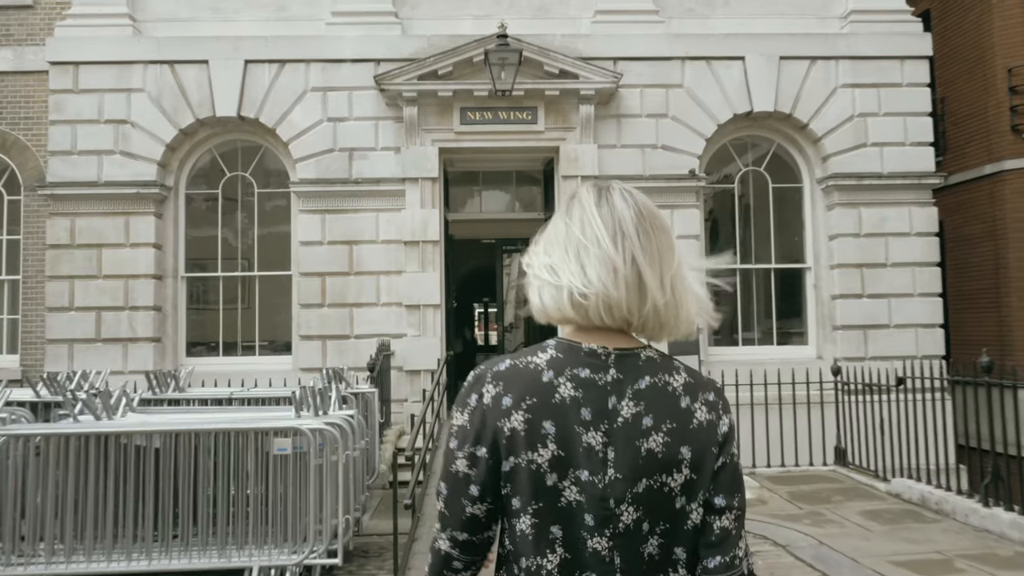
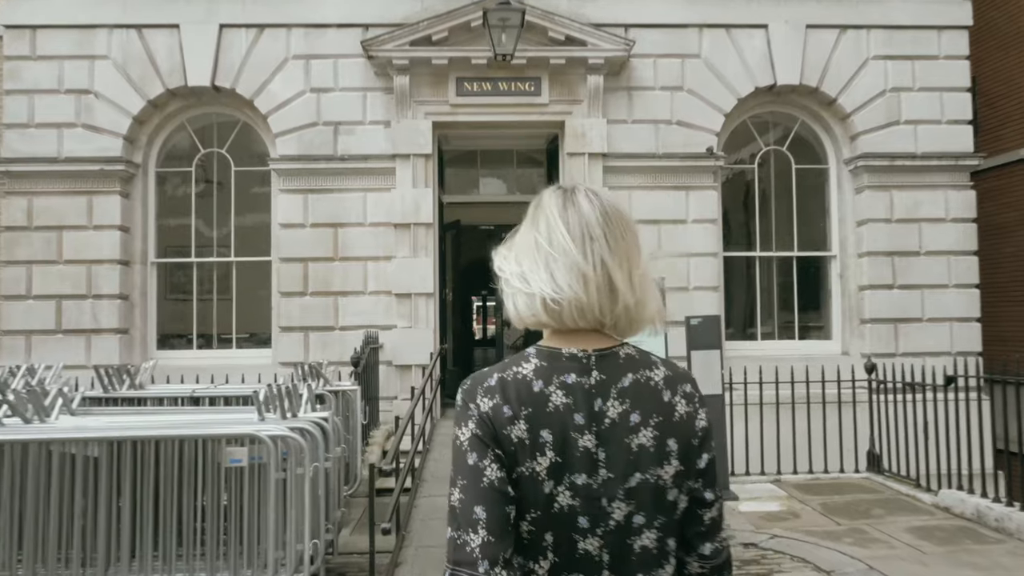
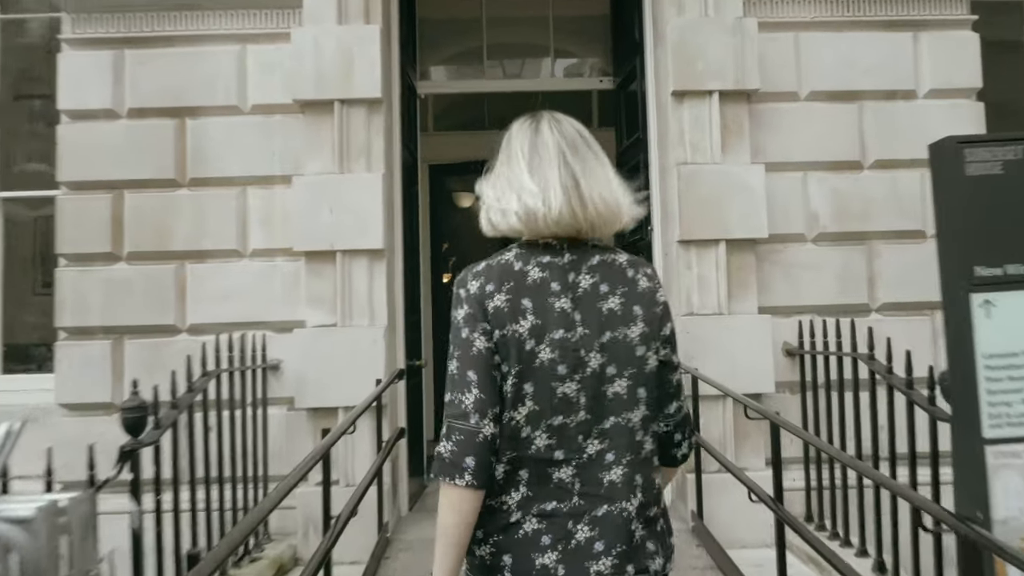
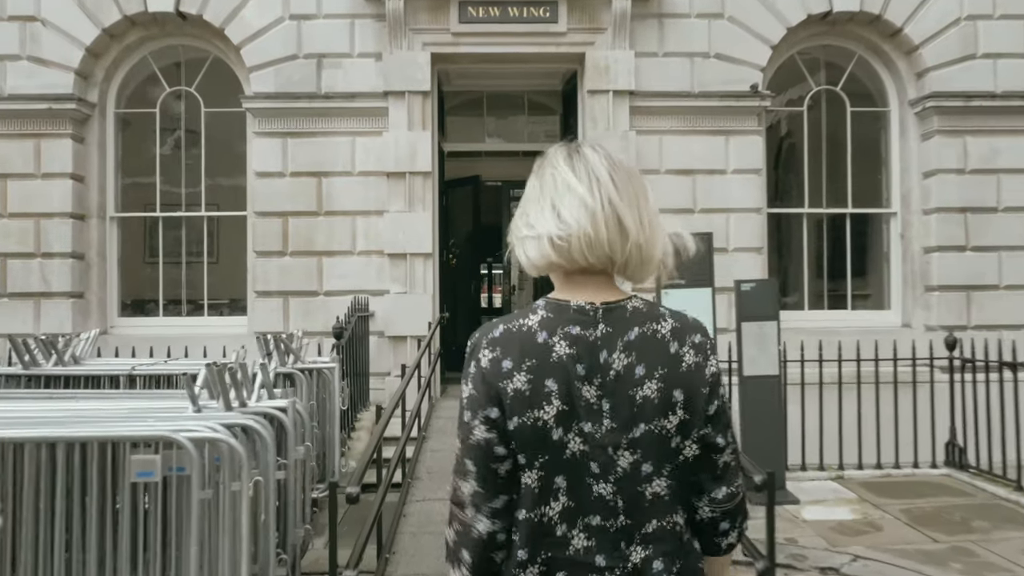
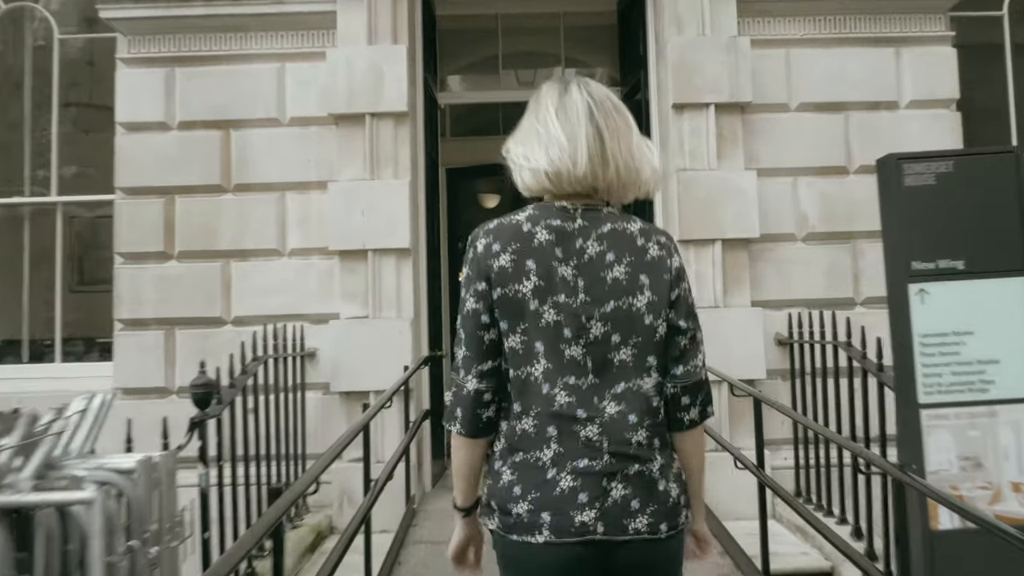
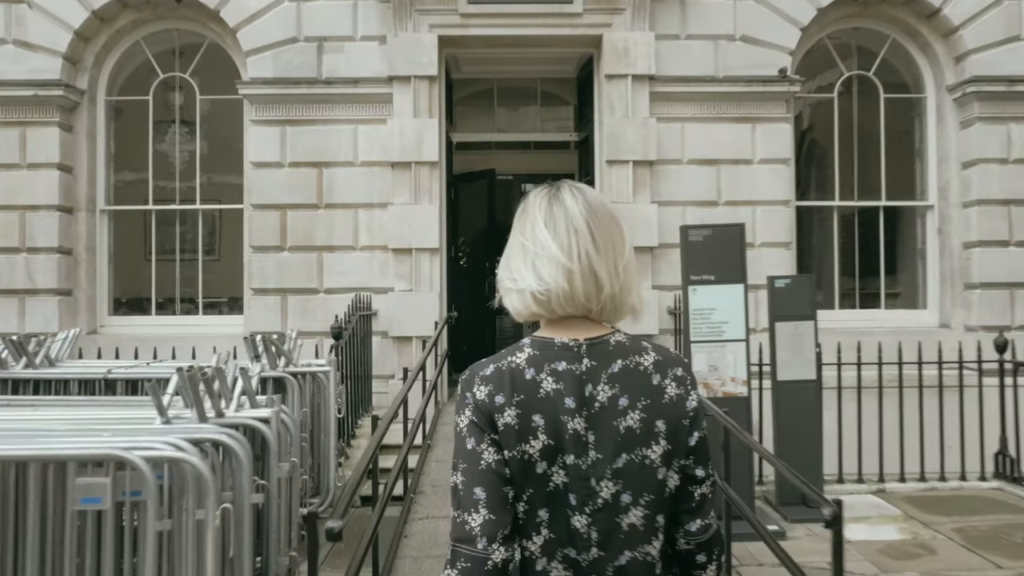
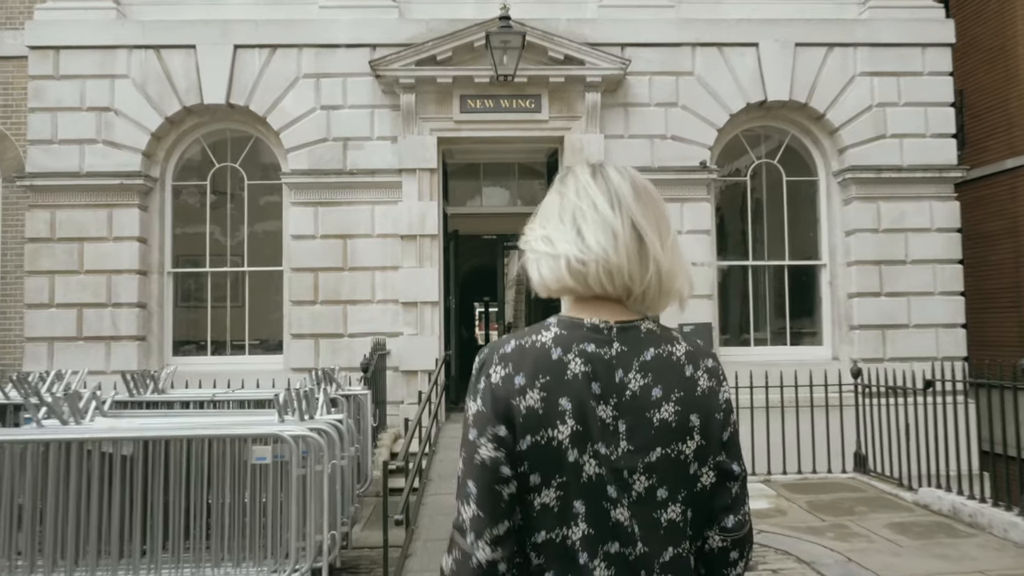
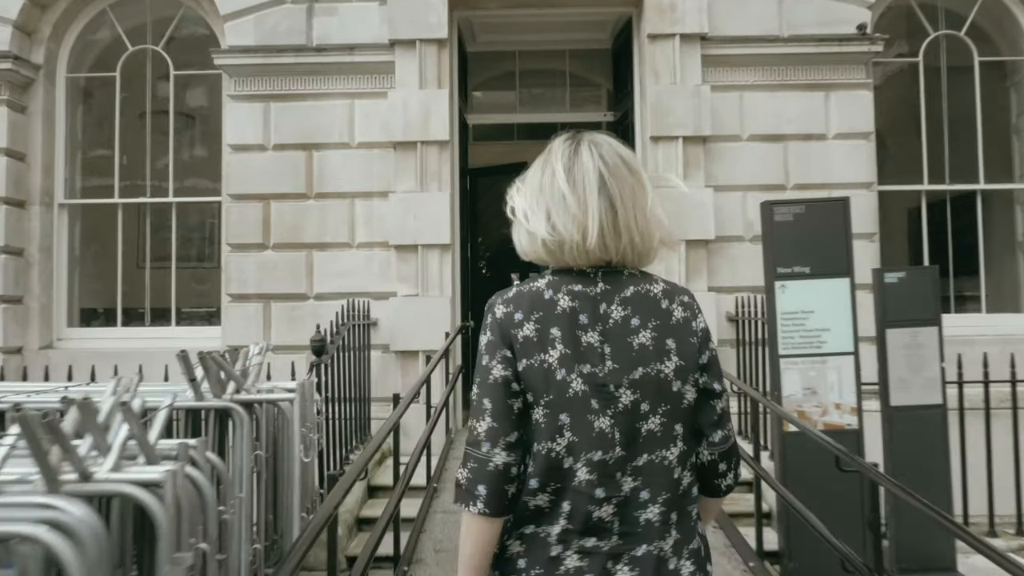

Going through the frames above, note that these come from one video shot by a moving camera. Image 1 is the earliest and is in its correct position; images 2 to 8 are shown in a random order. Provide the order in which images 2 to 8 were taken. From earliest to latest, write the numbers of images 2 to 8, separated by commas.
7, 2, 4, 6, 8, 5, 3
